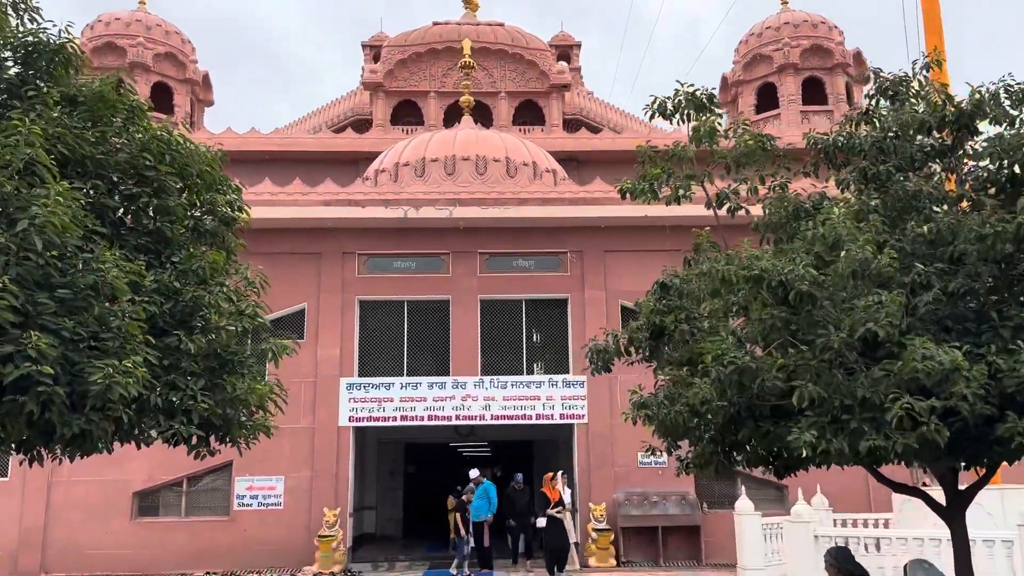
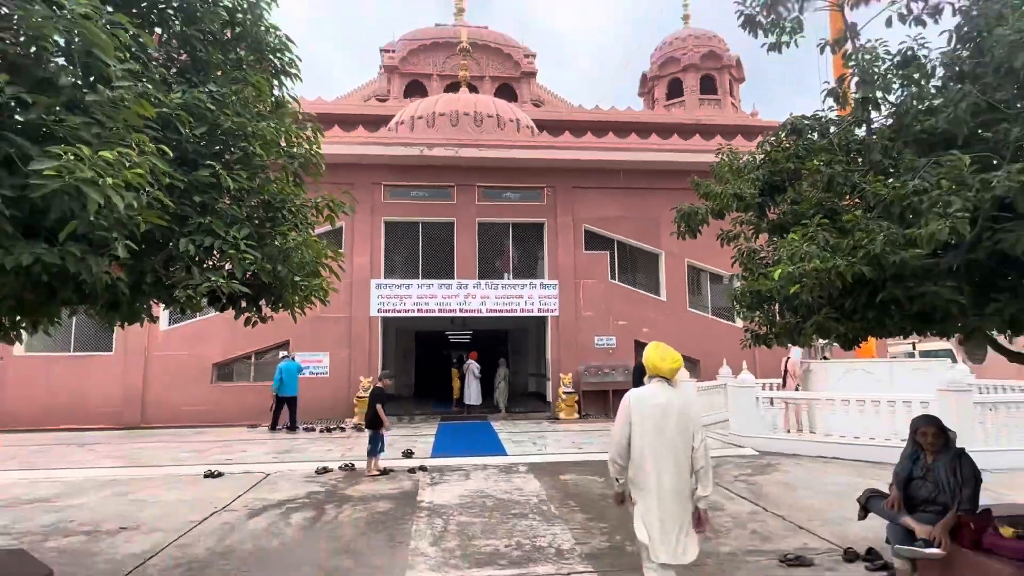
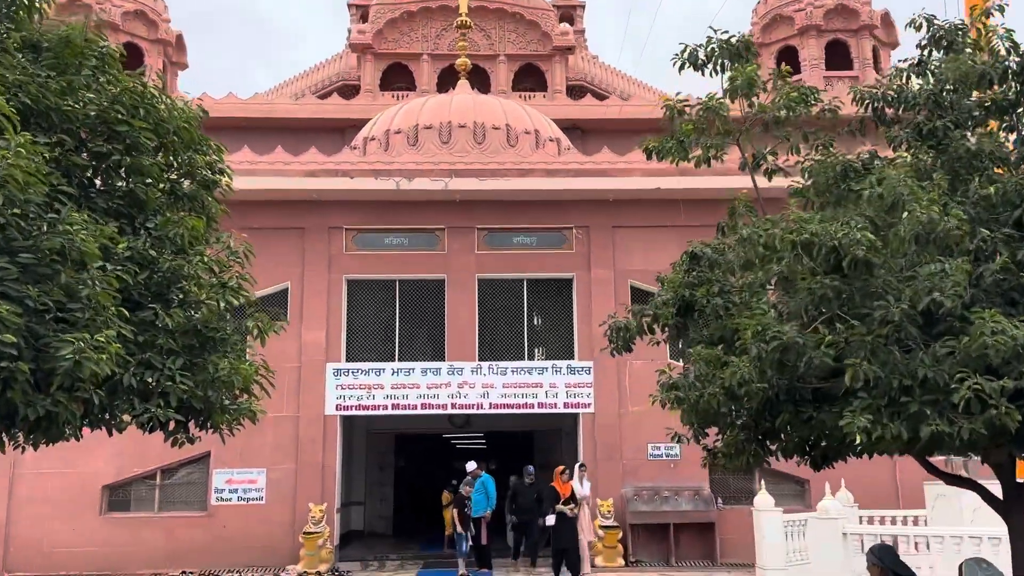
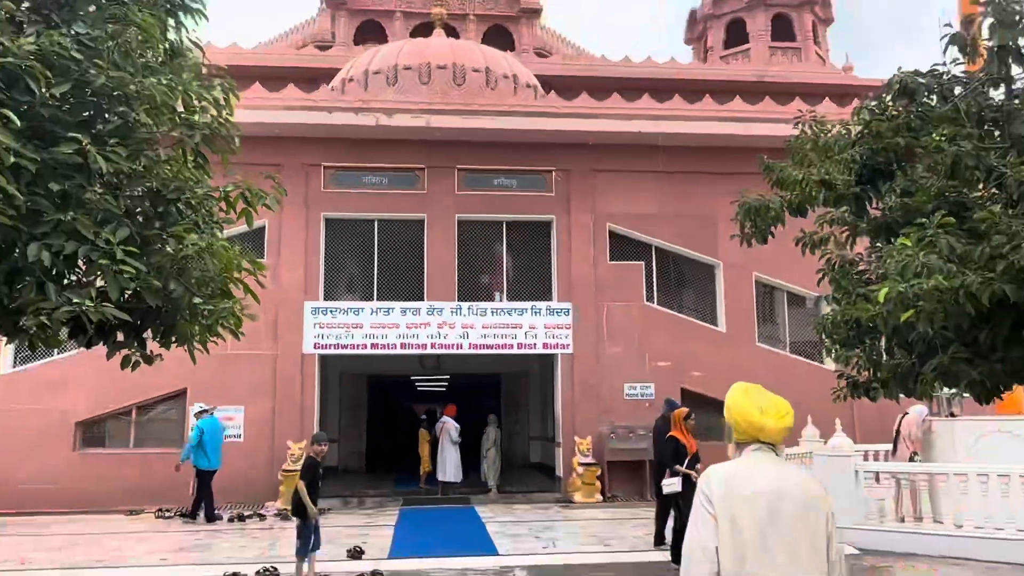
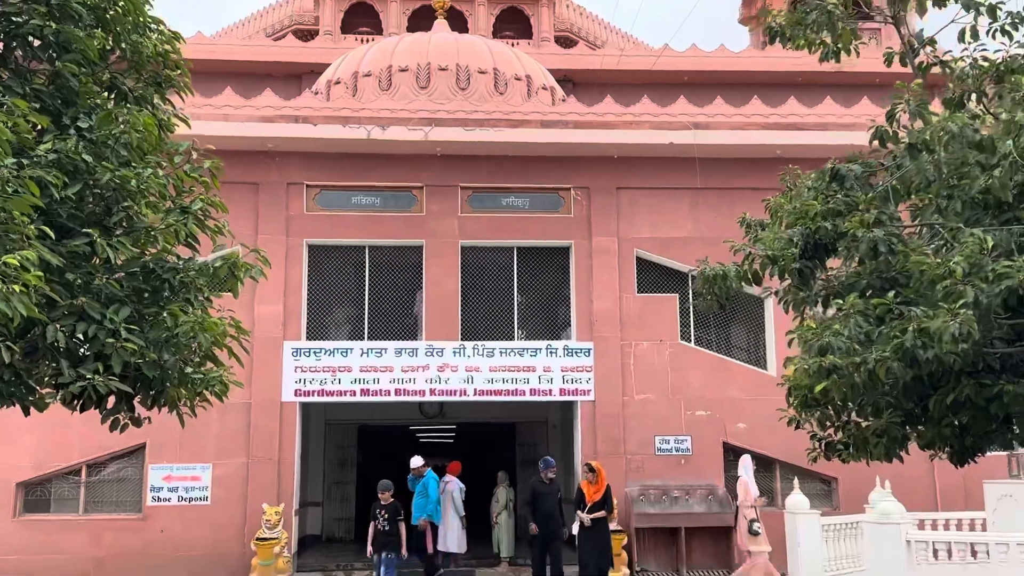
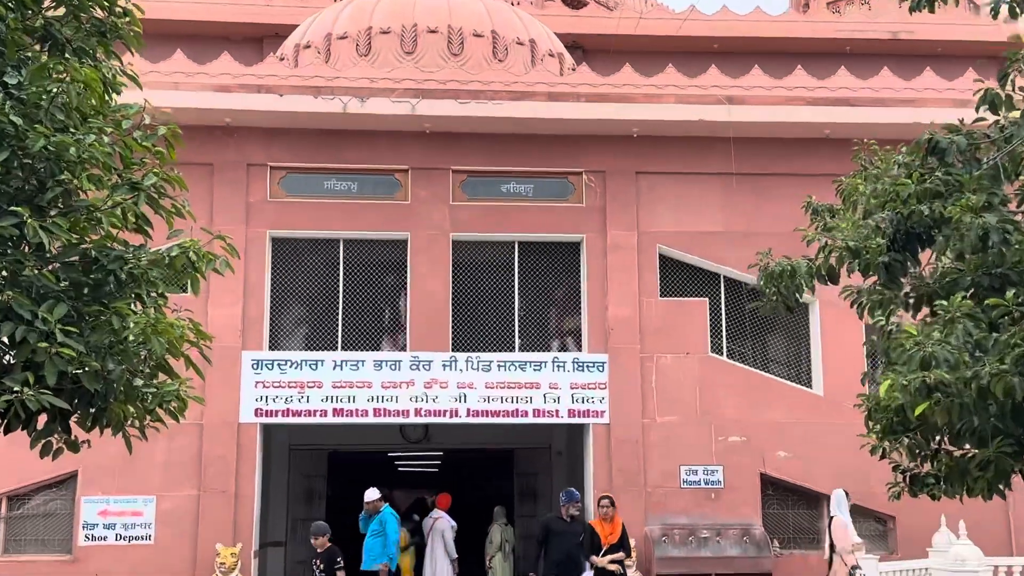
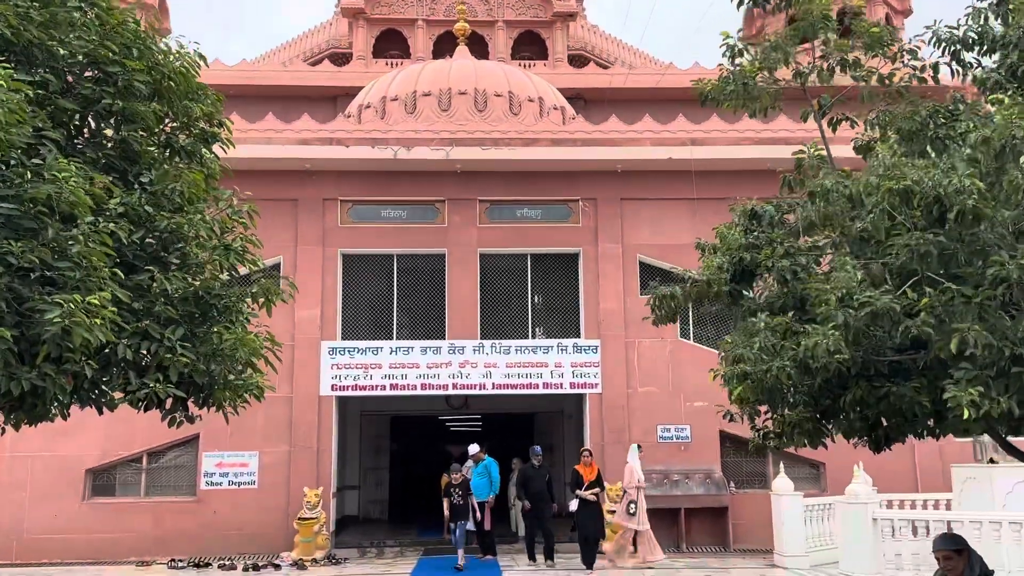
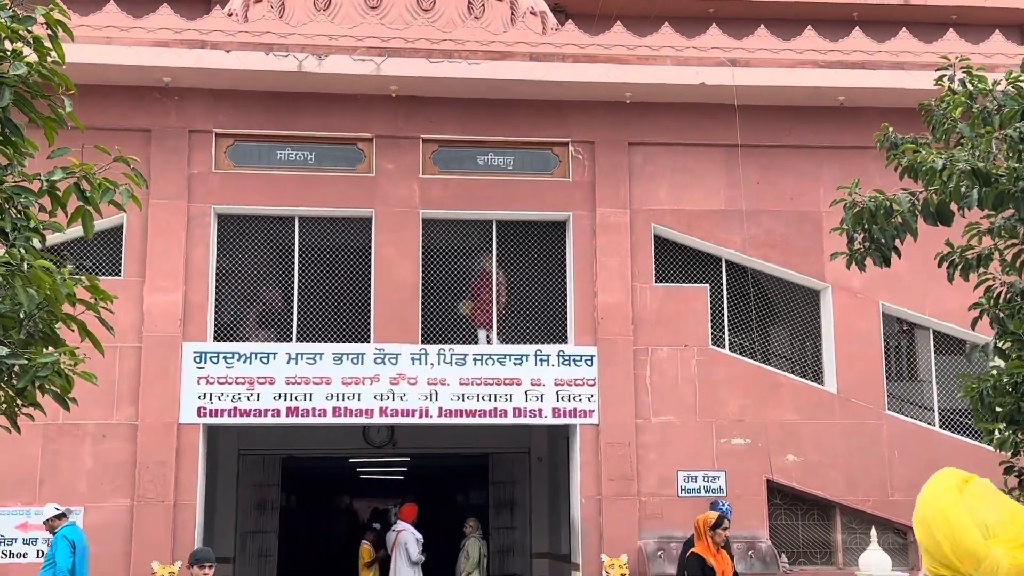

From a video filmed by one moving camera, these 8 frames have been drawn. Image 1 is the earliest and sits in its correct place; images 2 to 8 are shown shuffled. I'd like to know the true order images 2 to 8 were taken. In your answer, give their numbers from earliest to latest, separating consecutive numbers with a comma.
3, 7, 5, 6, 8, 4, 2
